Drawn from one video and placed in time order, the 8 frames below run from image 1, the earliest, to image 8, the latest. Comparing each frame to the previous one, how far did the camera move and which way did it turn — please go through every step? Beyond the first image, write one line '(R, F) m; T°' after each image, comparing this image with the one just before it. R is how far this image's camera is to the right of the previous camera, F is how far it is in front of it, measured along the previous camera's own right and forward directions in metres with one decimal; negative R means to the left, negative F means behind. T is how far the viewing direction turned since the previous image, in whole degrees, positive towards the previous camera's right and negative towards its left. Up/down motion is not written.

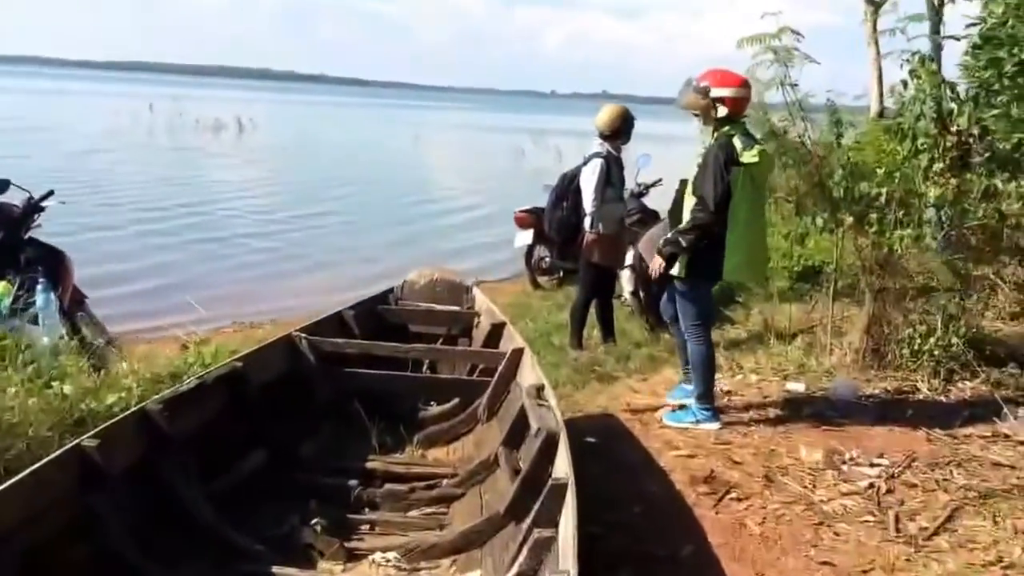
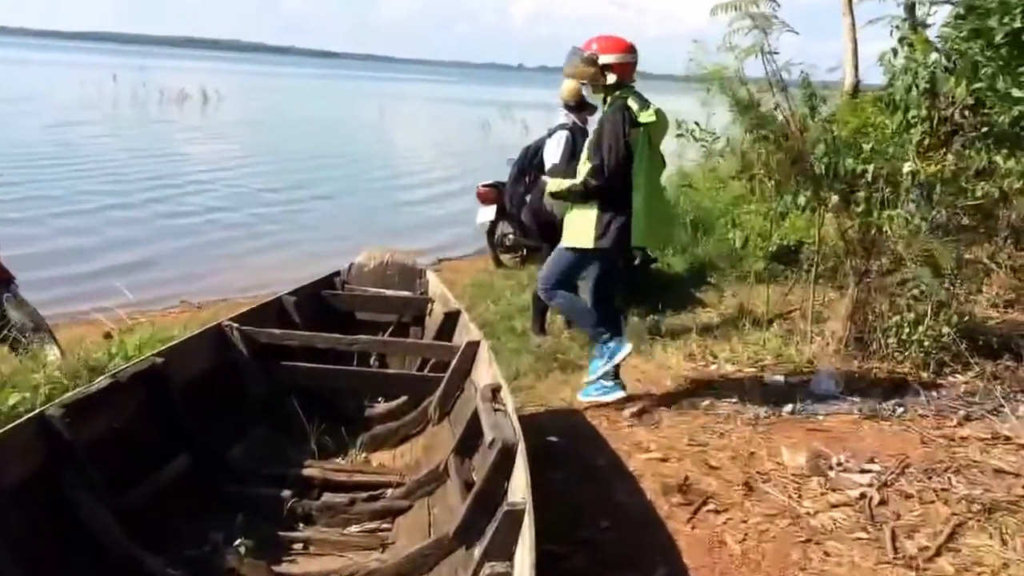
(0.0, +0.5) m; +1°
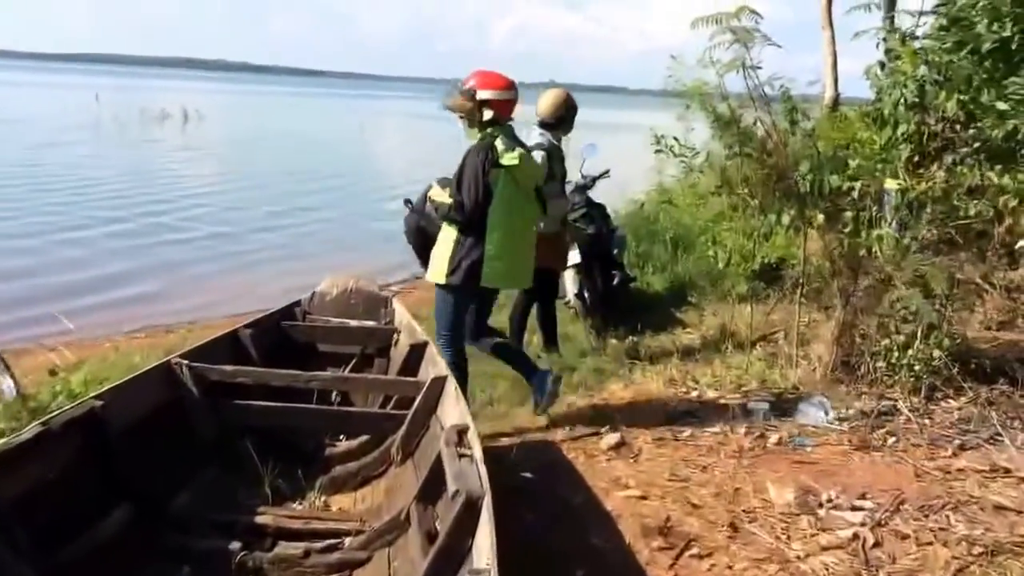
(+0.1, +0.3) m; +1°
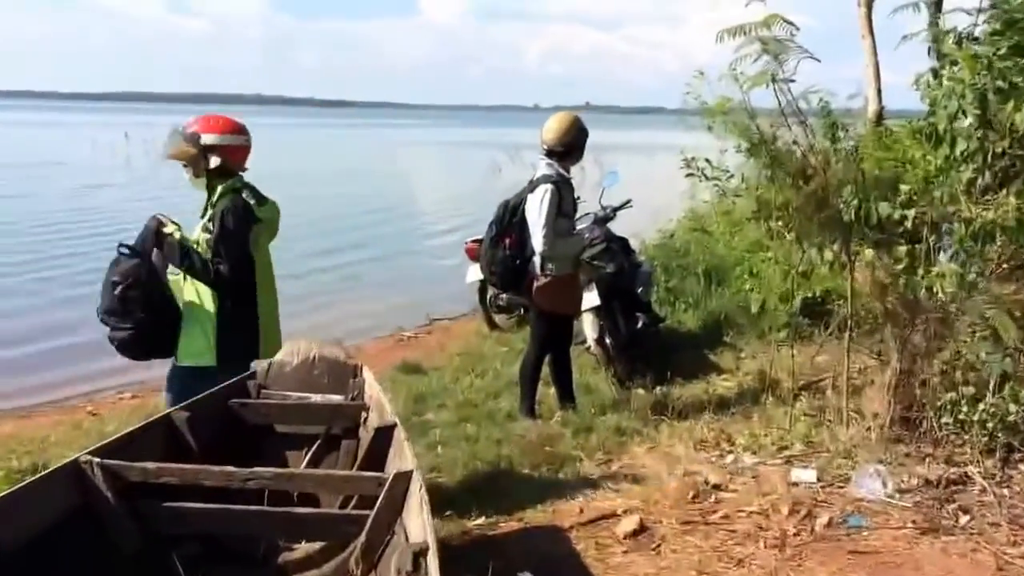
(+0.2, +0.8) m; -2°
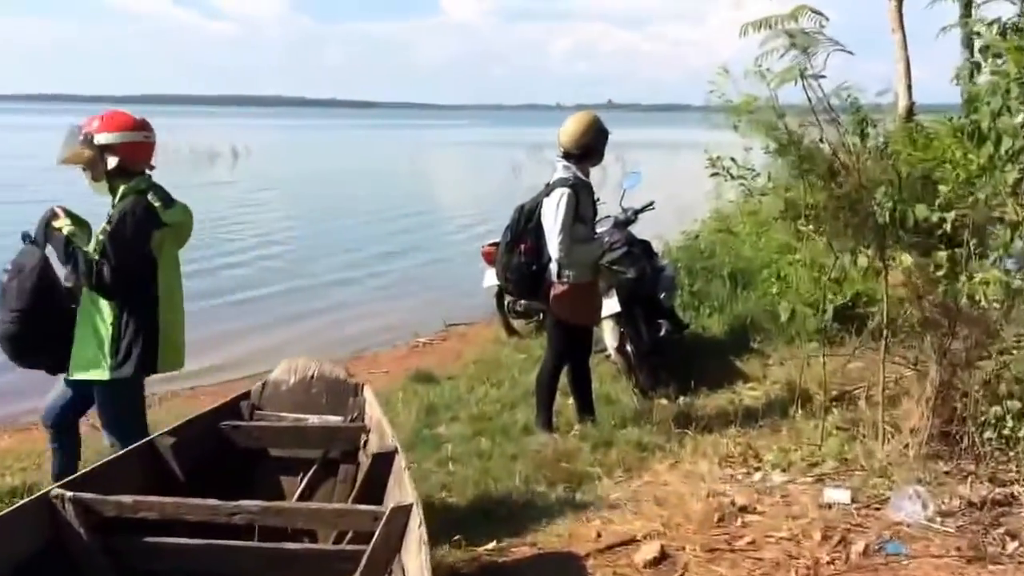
(0.0, +0.3) m; -1°
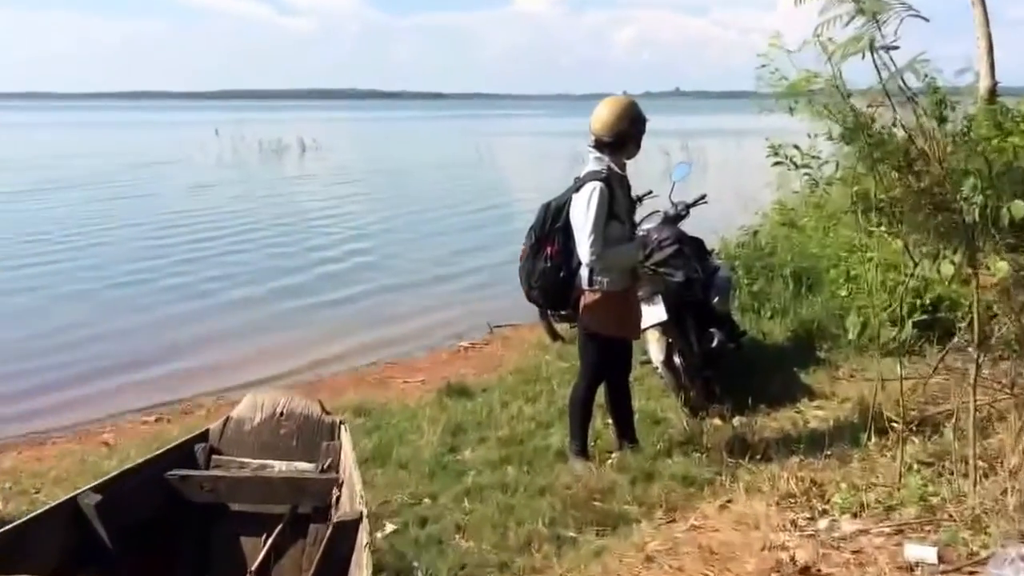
(+0.1, +0.7) m; -3°
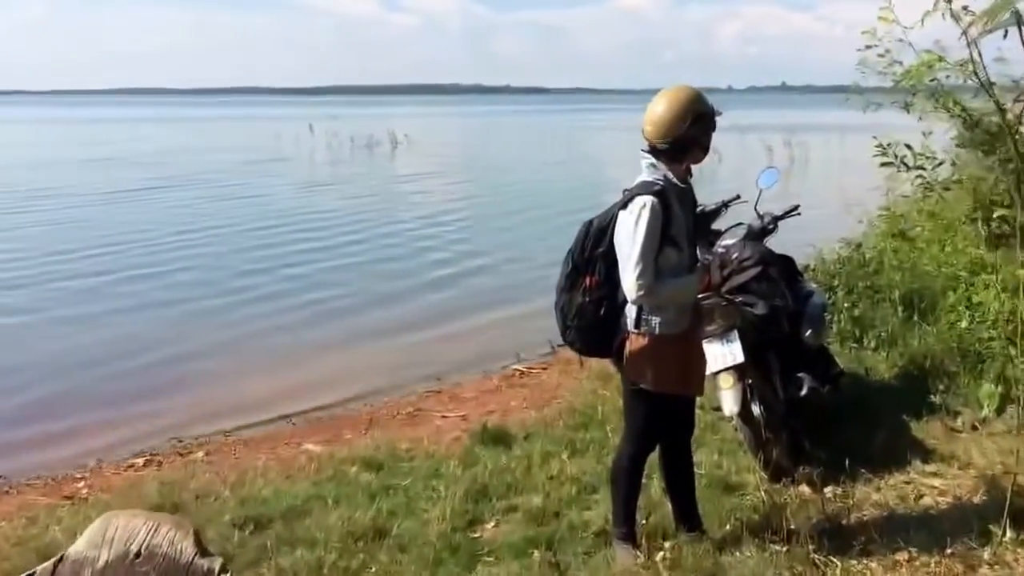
(+0.2, +1.1) m; -4°
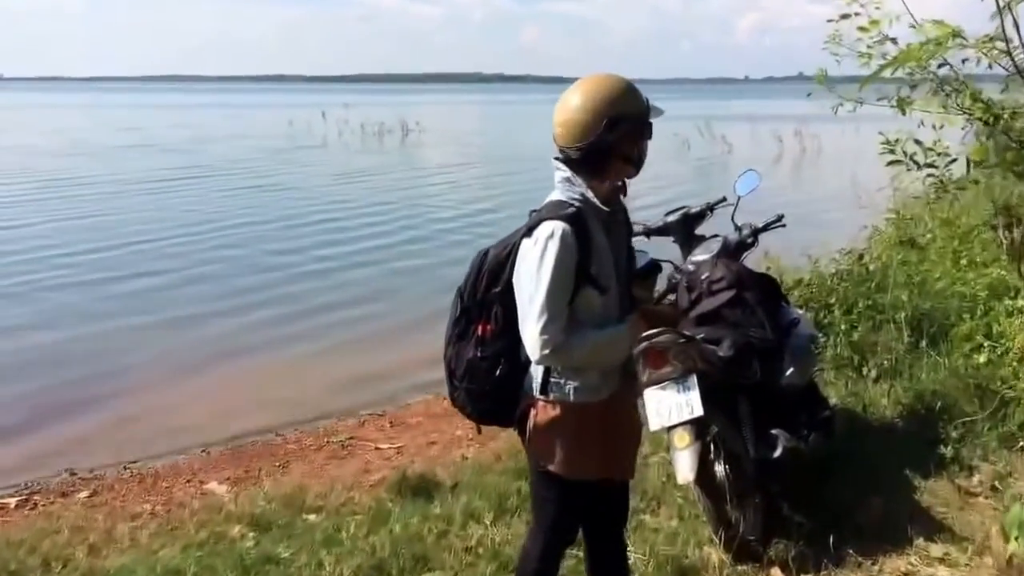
(+0.3, +1.0) m; -1°
